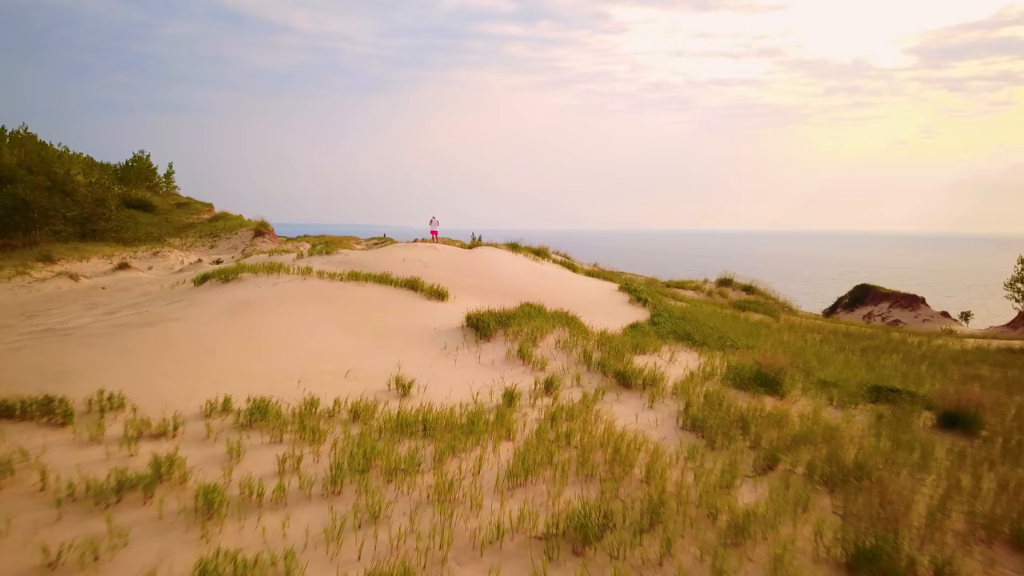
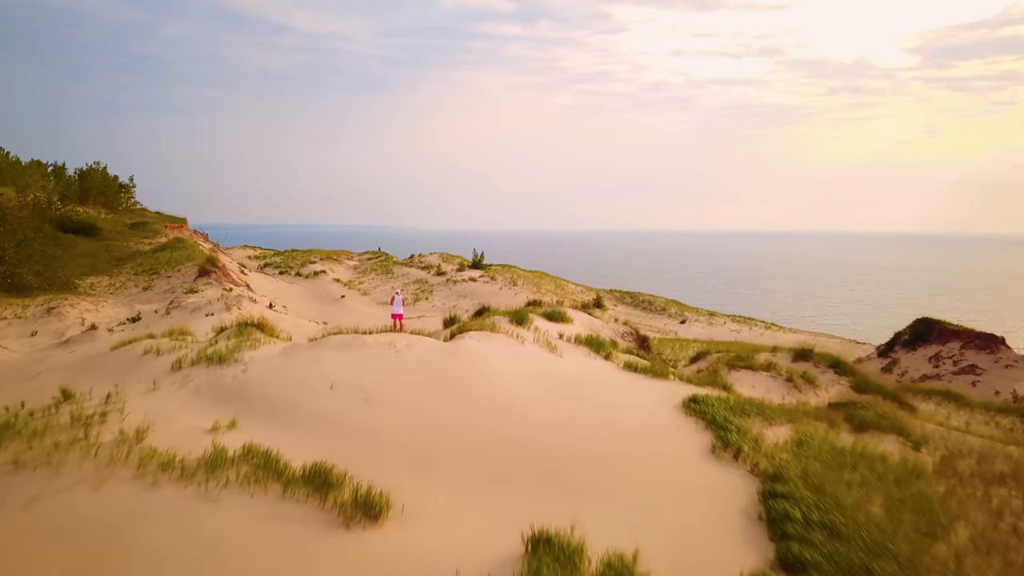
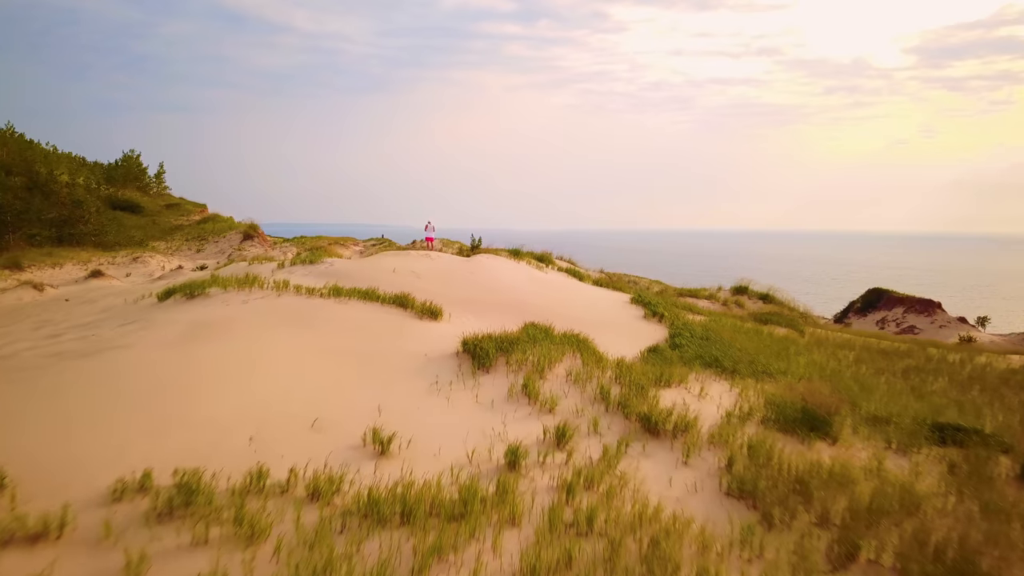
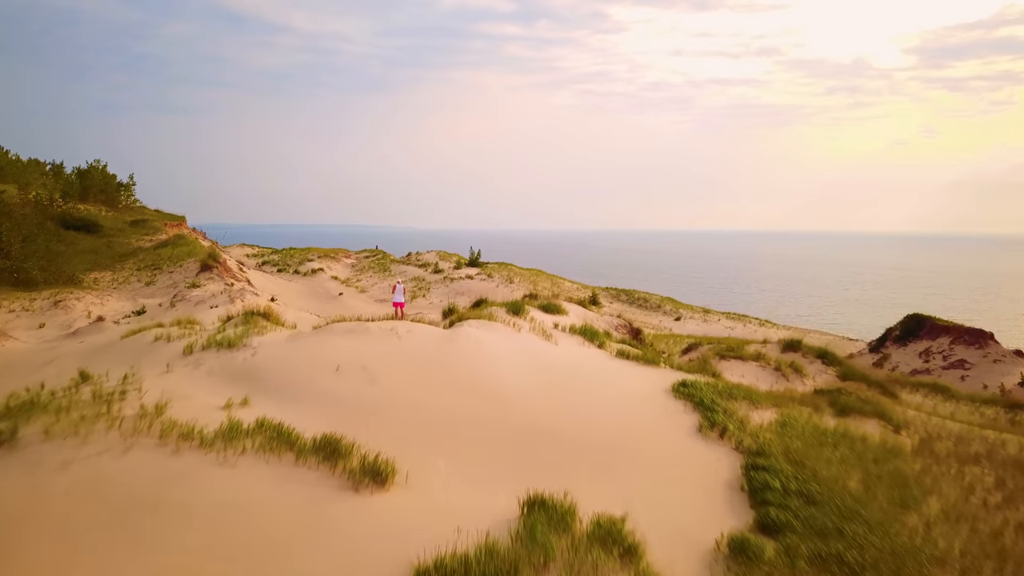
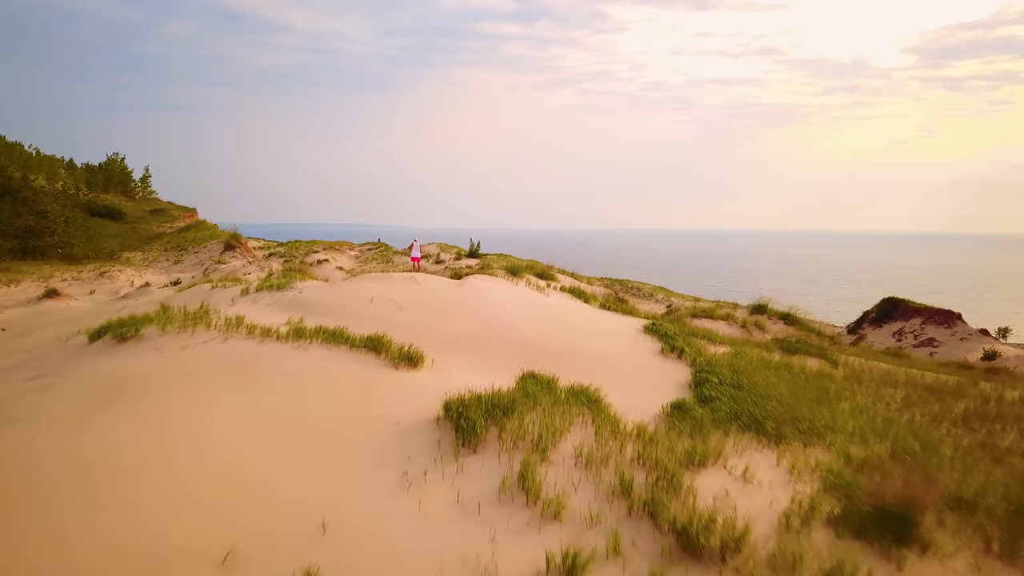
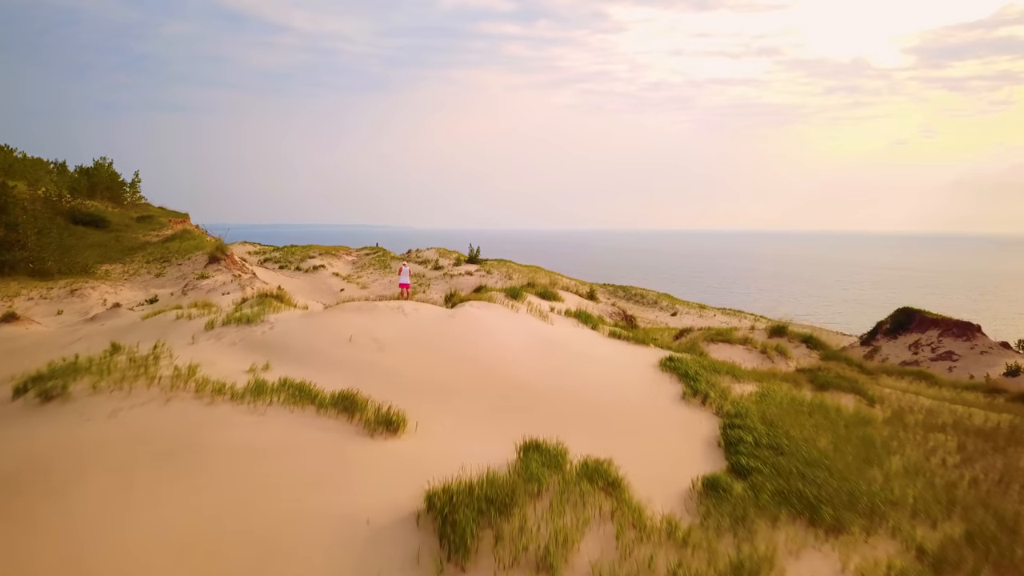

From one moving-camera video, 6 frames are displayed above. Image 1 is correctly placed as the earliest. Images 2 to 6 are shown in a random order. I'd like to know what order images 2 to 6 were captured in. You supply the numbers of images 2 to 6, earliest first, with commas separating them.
3, 5, 6, 4, 2
